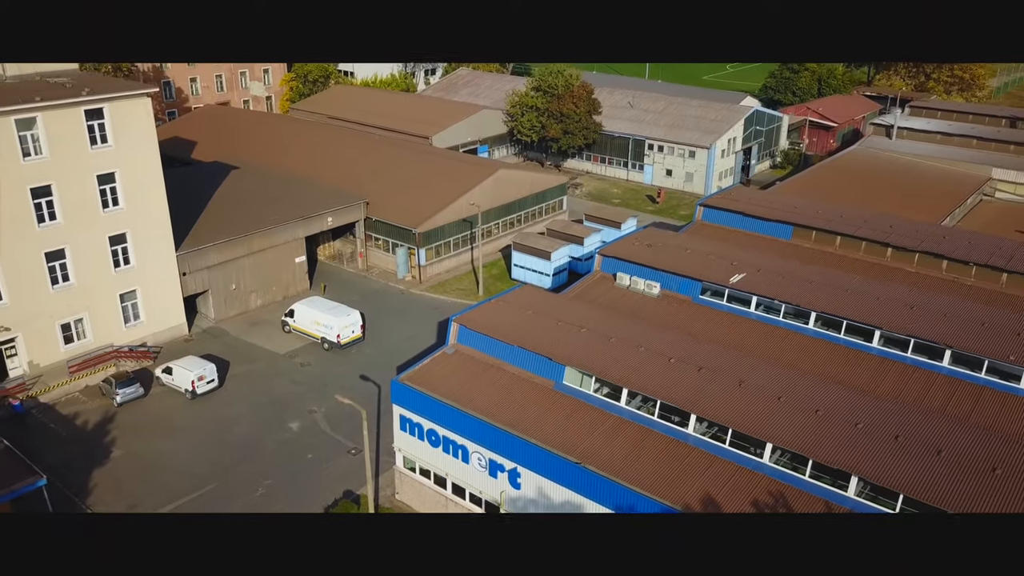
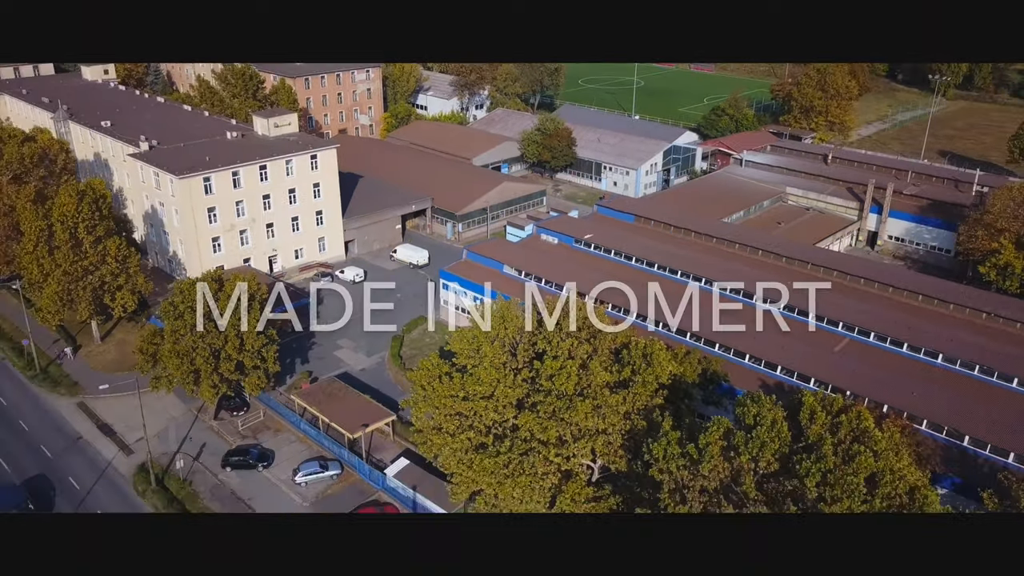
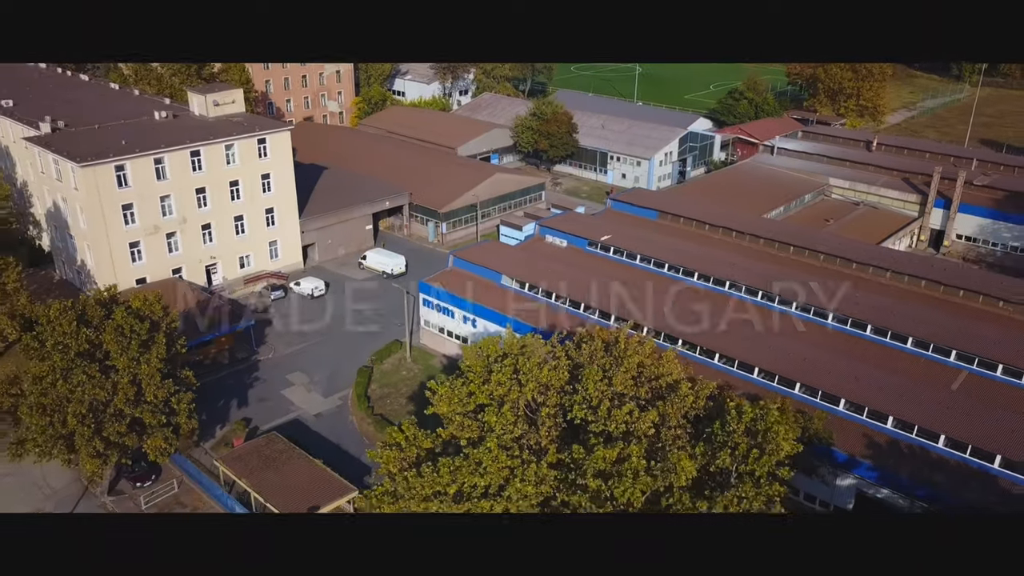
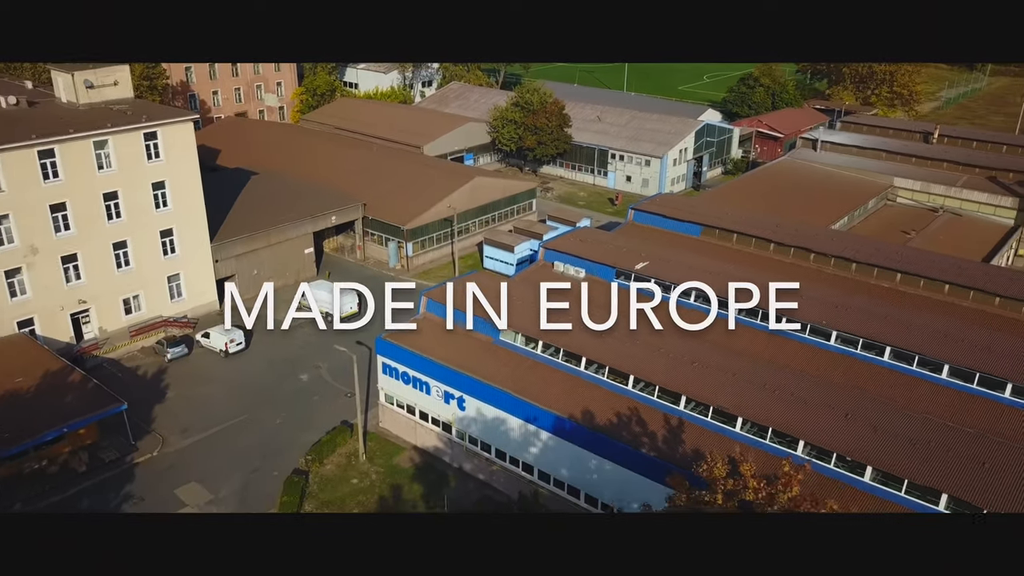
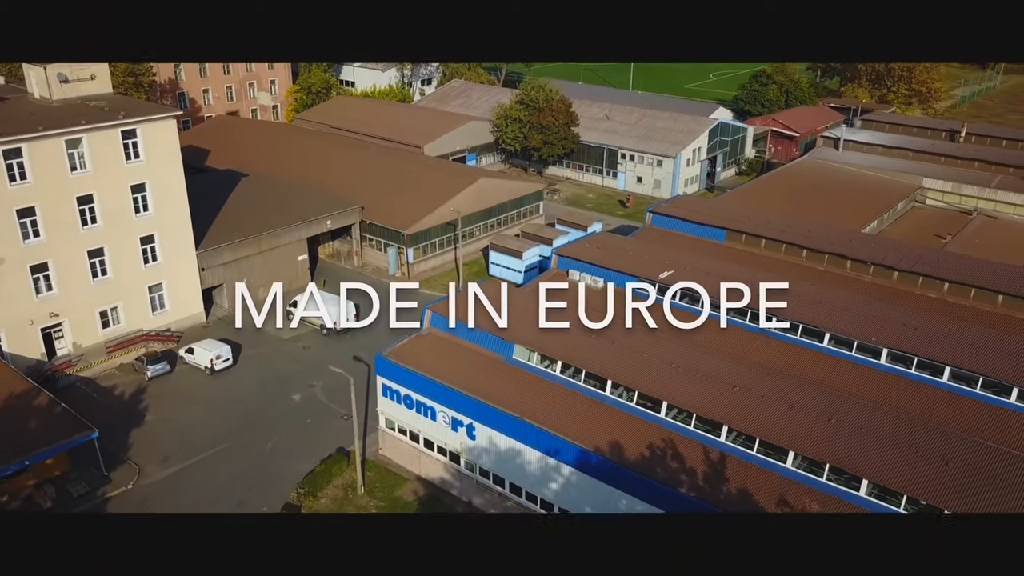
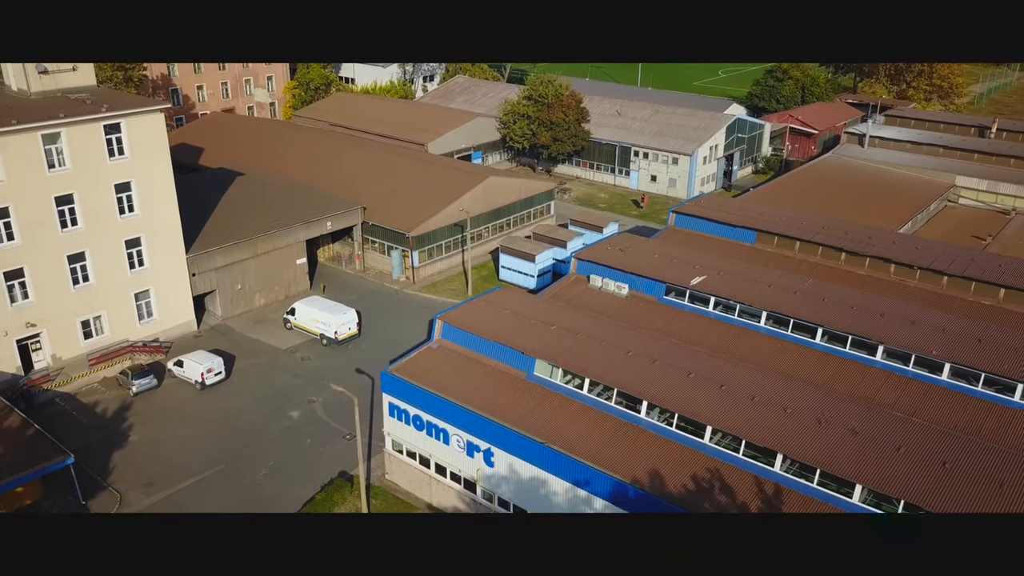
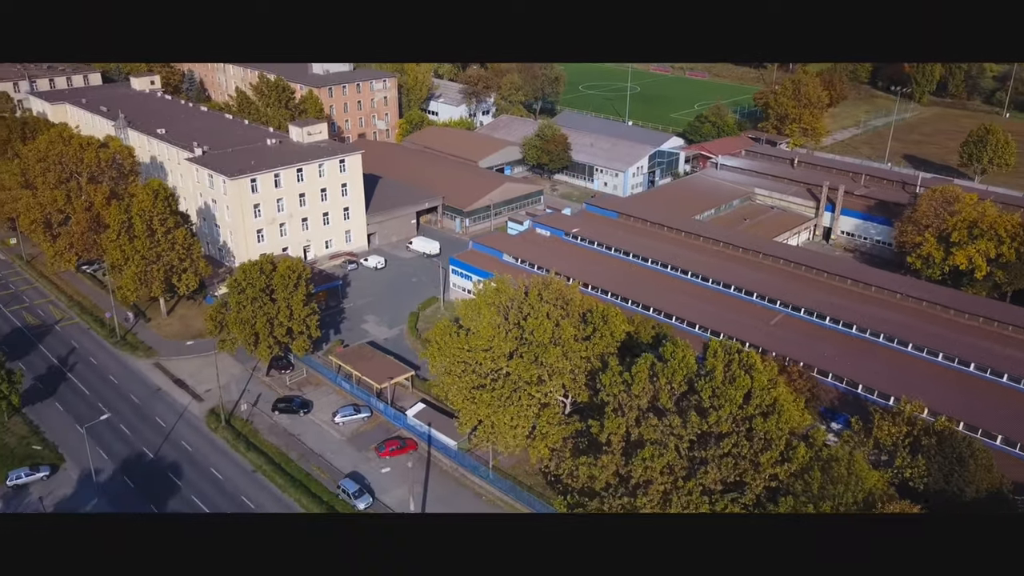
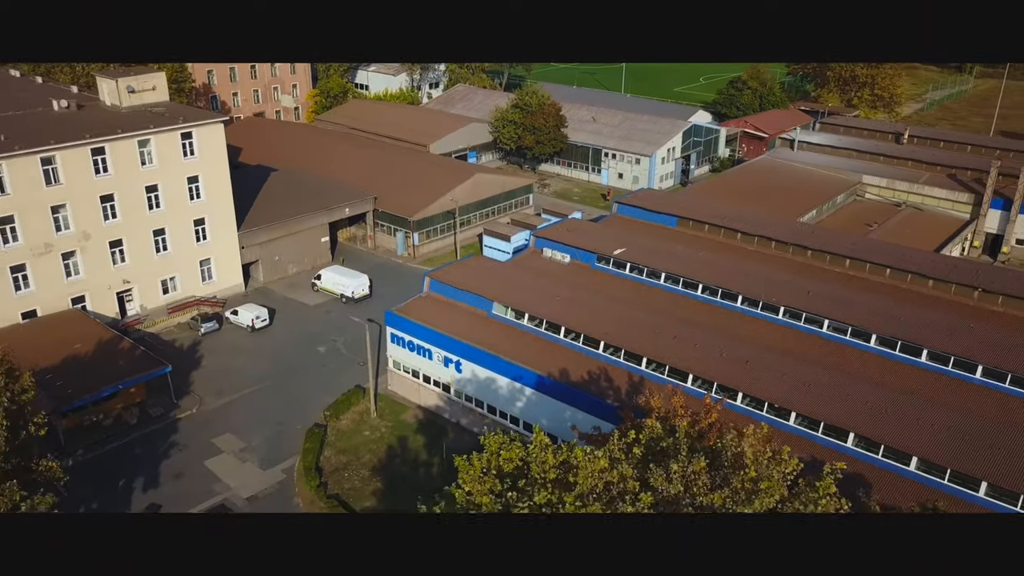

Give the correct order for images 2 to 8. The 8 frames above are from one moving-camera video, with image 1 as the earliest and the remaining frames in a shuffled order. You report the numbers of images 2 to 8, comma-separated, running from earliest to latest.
6, 5, 4, 8, 3, 2, 7
